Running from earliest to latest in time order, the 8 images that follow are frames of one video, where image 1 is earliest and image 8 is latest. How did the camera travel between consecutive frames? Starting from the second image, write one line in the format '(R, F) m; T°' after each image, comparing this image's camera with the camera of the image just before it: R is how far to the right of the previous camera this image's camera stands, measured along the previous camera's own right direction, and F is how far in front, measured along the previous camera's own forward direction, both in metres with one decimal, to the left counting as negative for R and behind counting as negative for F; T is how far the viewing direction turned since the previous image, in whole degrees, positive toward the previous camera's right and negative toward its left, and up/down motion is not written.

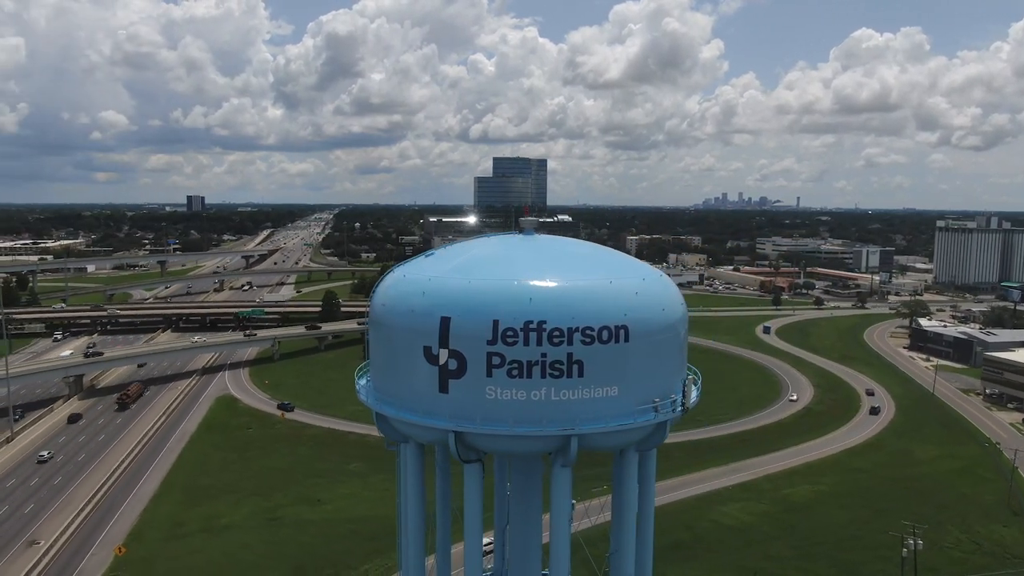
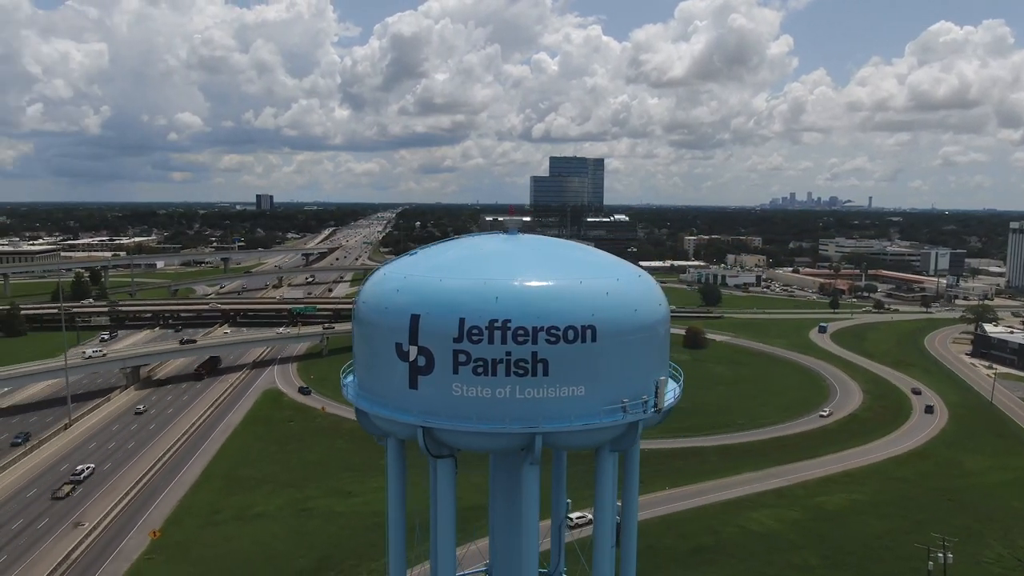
(+1.3, -0.1) m; -4°
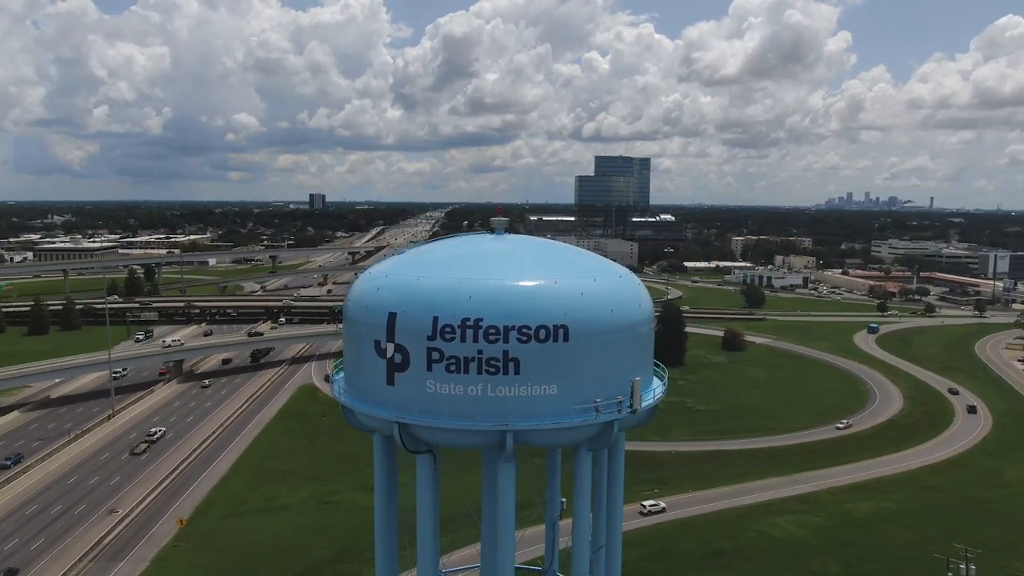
(+1.0, -0.1) m; -4°
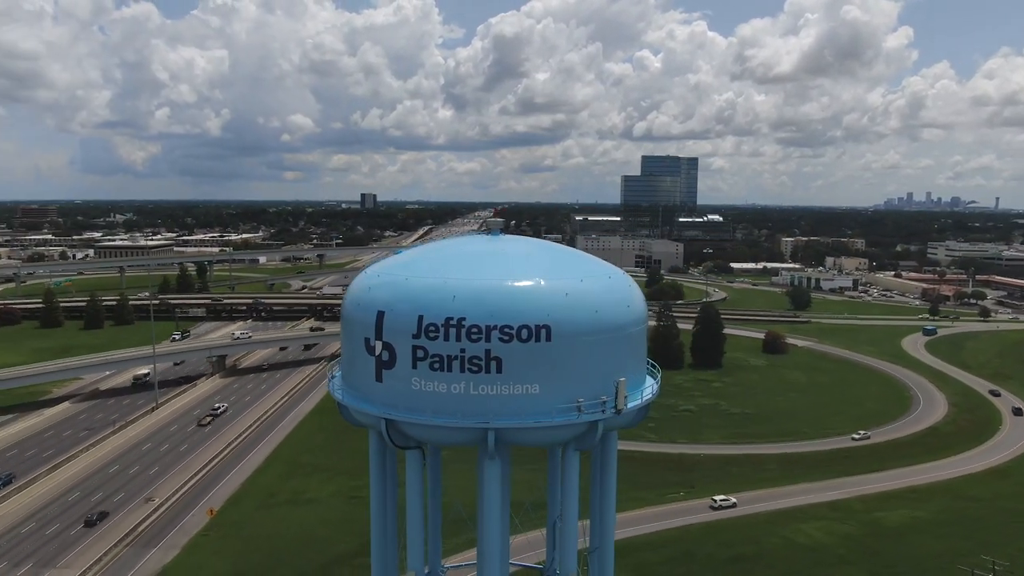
(+0.9, -0.1) m; -4°
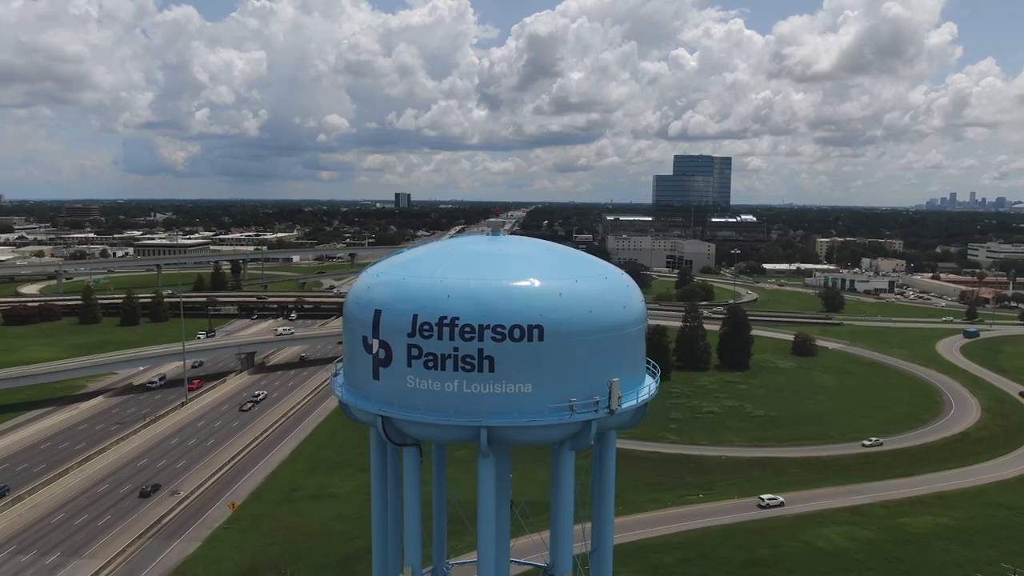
(+0.6, -0.1) m; -2°
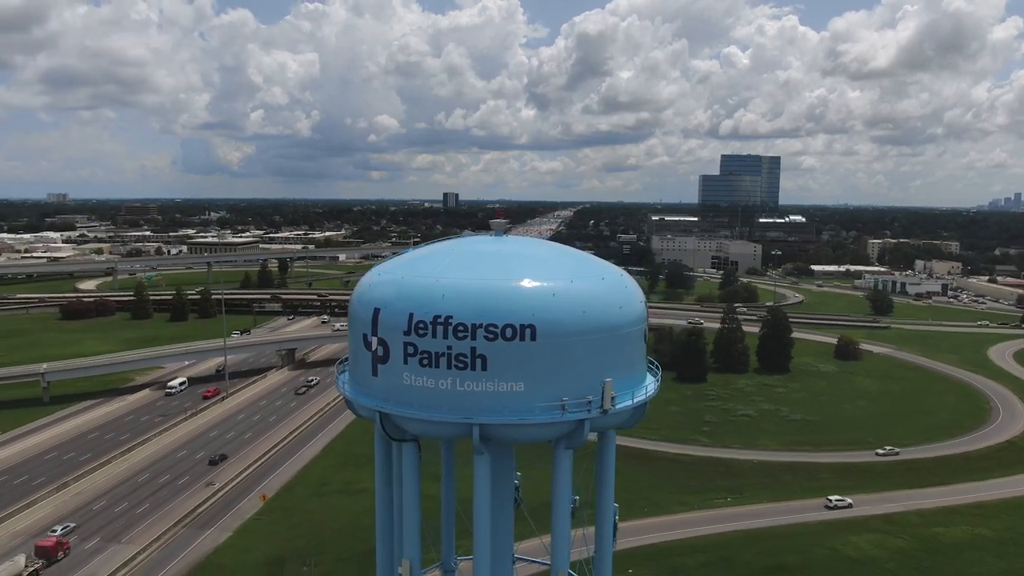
(+0.8, -0.1) m; -3°
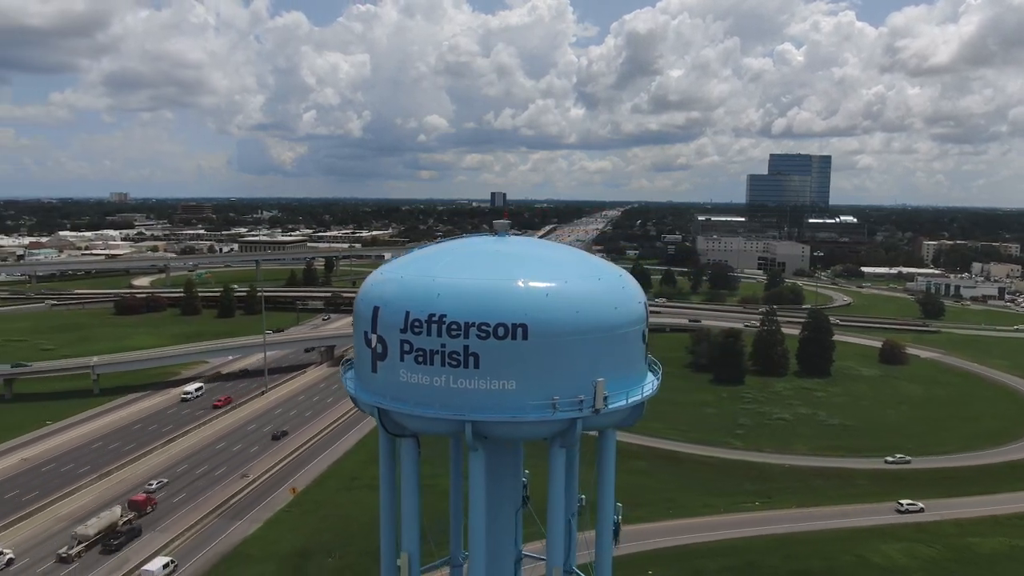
(+0.8, -0.2) m; -3°
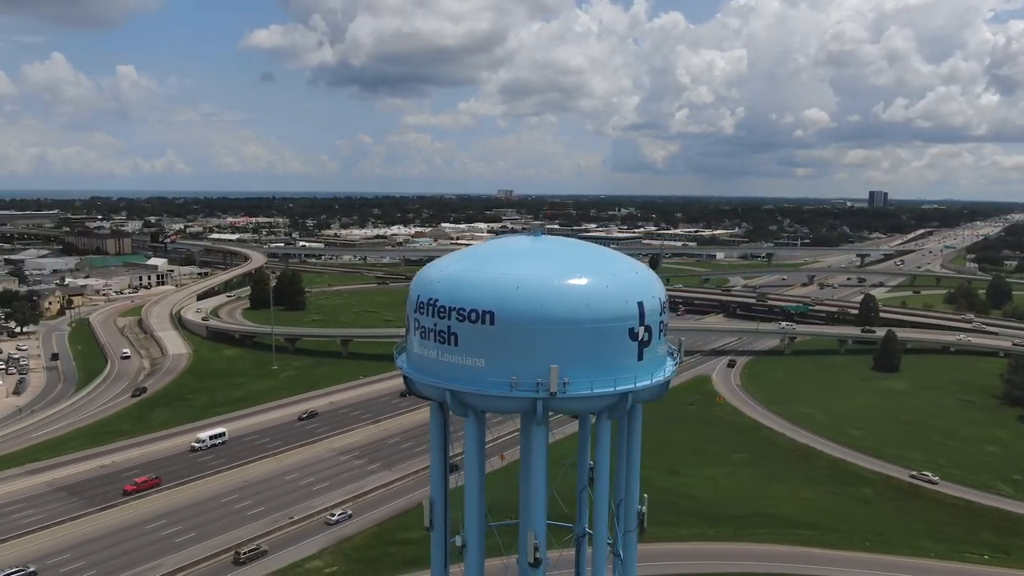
(+6.1, -0.4) m; -26°
